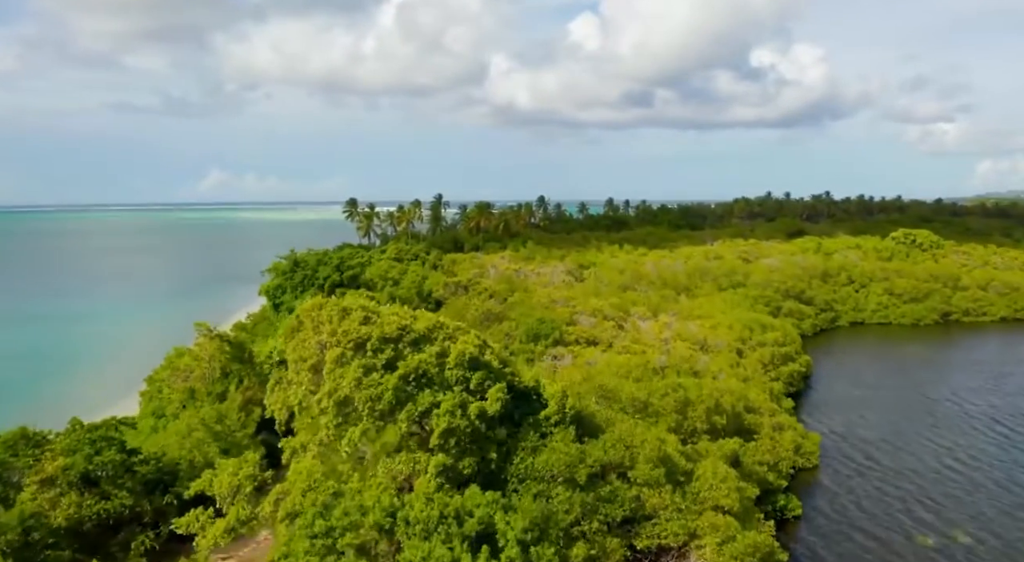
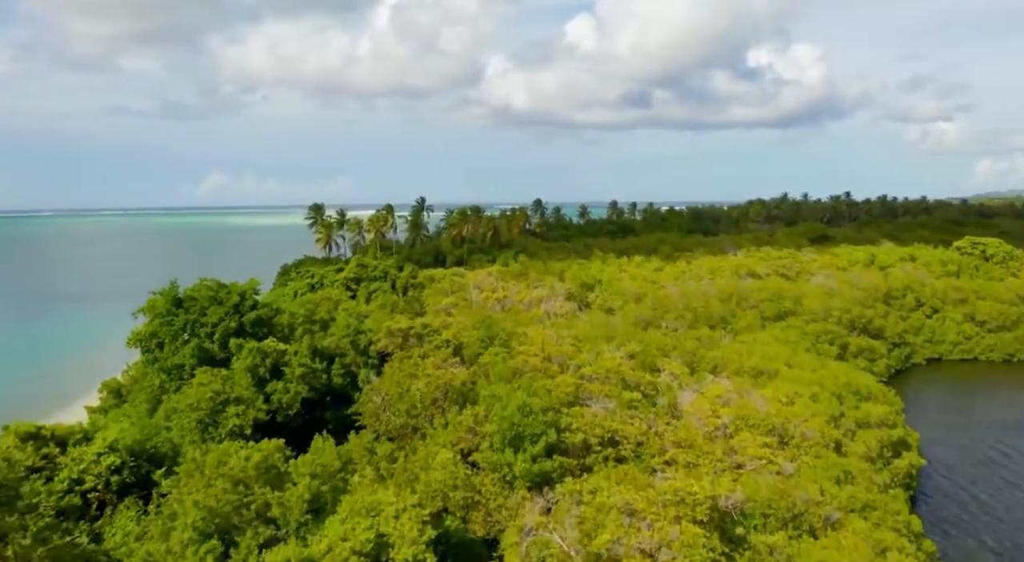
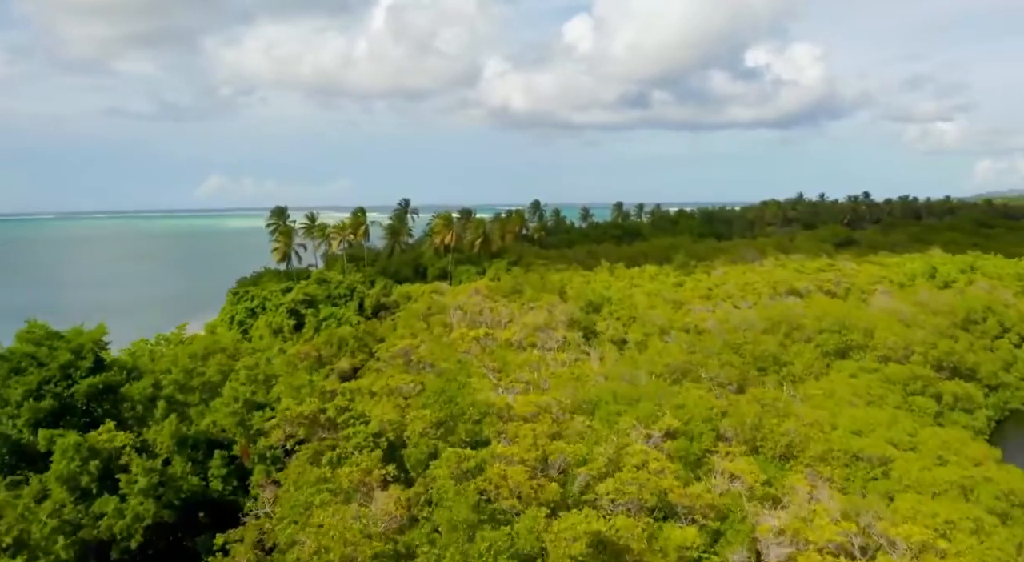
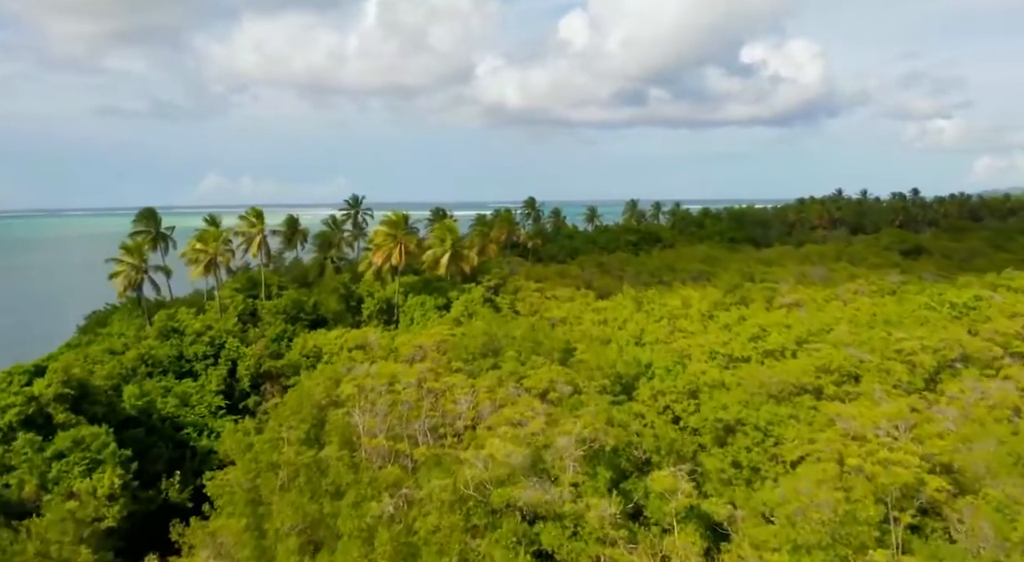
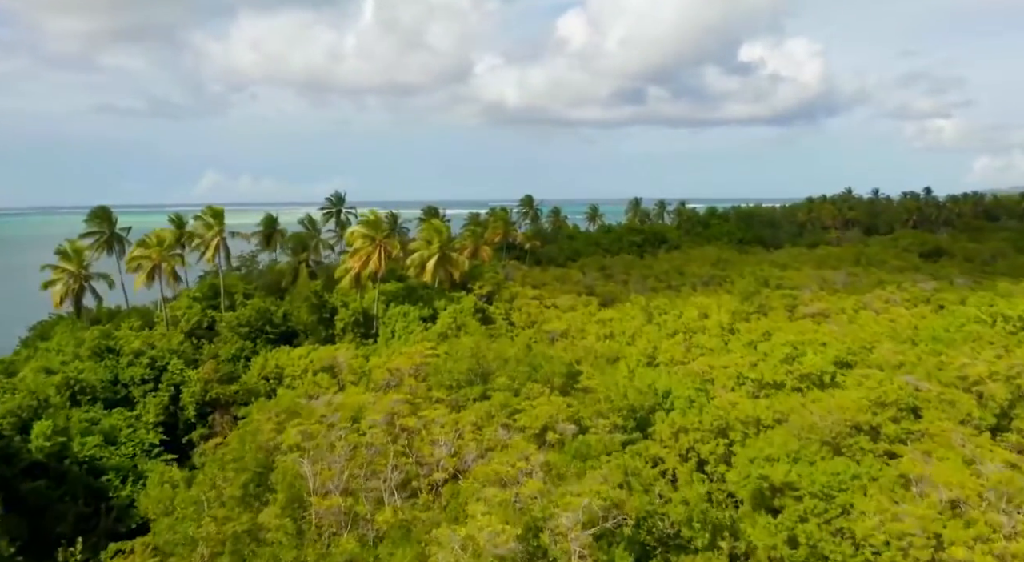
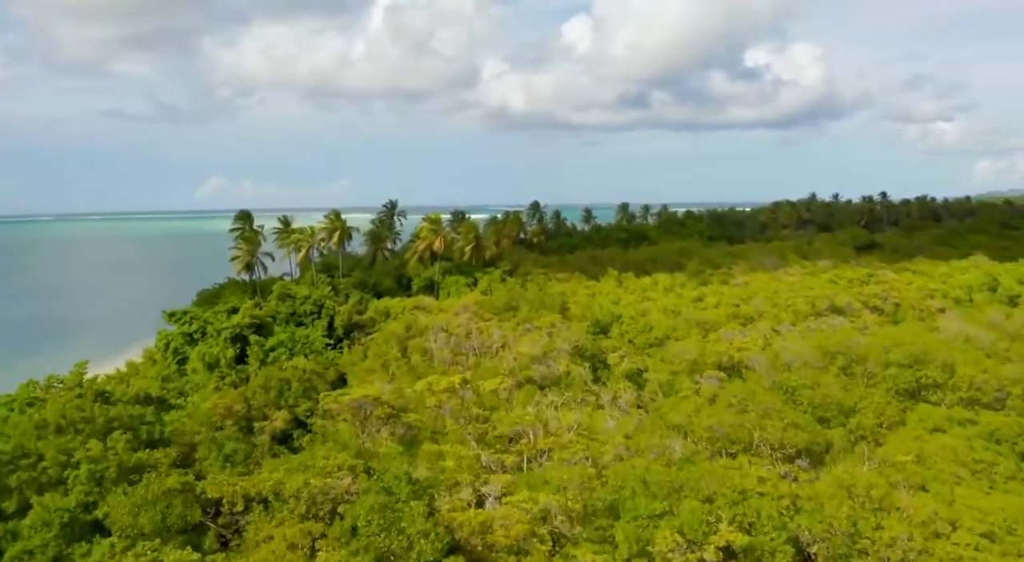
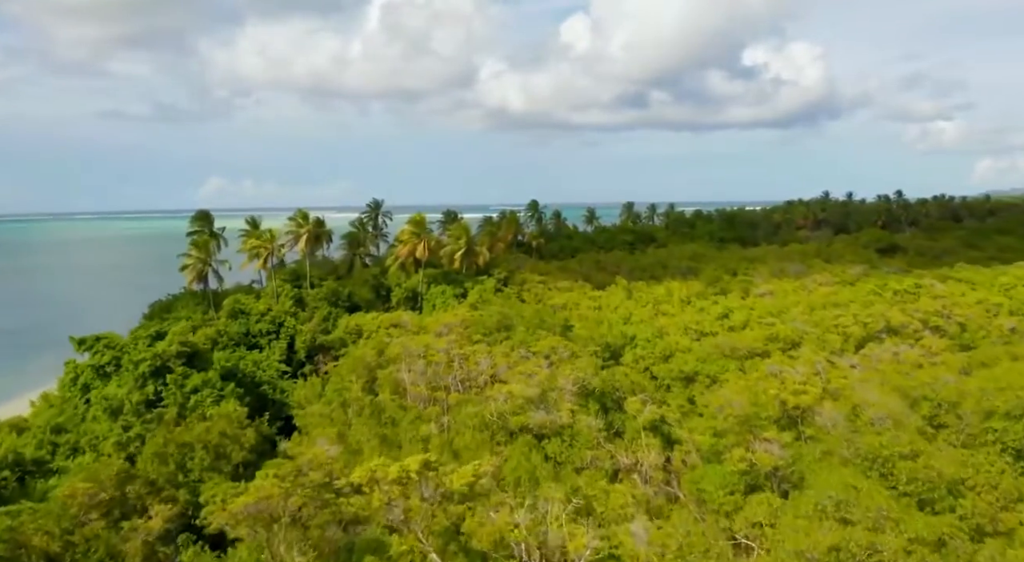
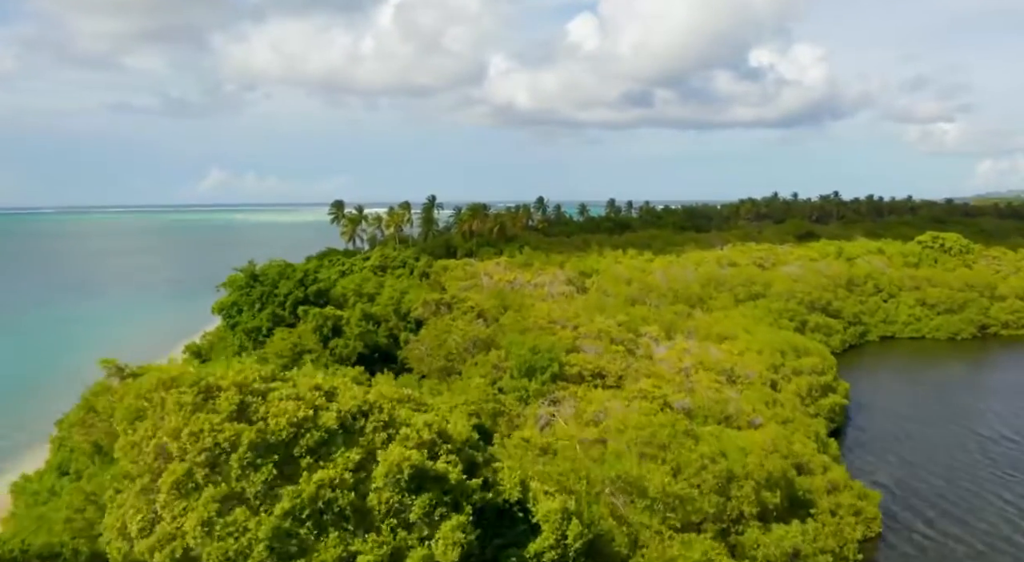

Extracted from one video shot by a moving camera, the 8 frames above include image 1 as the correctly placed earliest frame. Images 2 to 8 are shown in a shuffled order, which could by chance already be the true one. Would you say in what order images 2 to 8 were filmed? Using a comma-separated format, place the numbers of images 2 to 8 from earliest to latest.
8, 2, 3, 6, 7, 4, 5
